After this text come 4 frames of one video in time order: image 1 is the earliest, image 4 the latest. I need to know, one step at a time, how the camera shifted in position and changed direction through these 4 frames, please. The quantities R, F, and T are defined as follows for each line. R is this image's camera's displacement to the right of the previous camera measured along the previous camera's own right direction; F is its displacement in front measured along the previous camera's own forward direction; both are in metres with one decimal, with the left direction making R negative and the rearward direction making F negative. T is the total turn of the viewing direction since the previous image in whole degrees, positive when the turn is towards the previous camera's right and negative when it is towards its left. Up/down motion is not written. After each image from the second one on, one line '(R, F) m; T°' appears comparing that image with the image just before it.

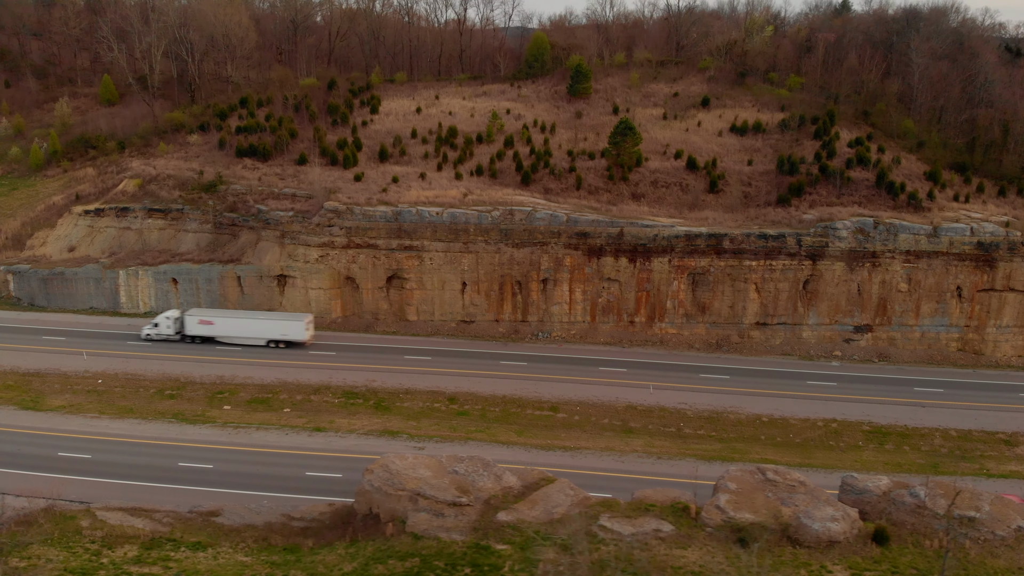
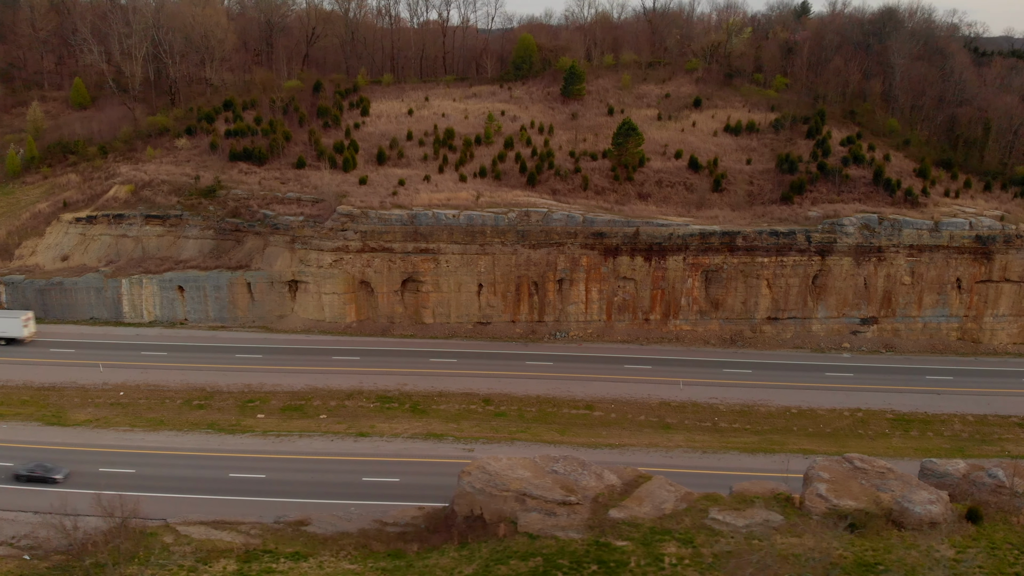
(-2.5, 0.0) m; +3°
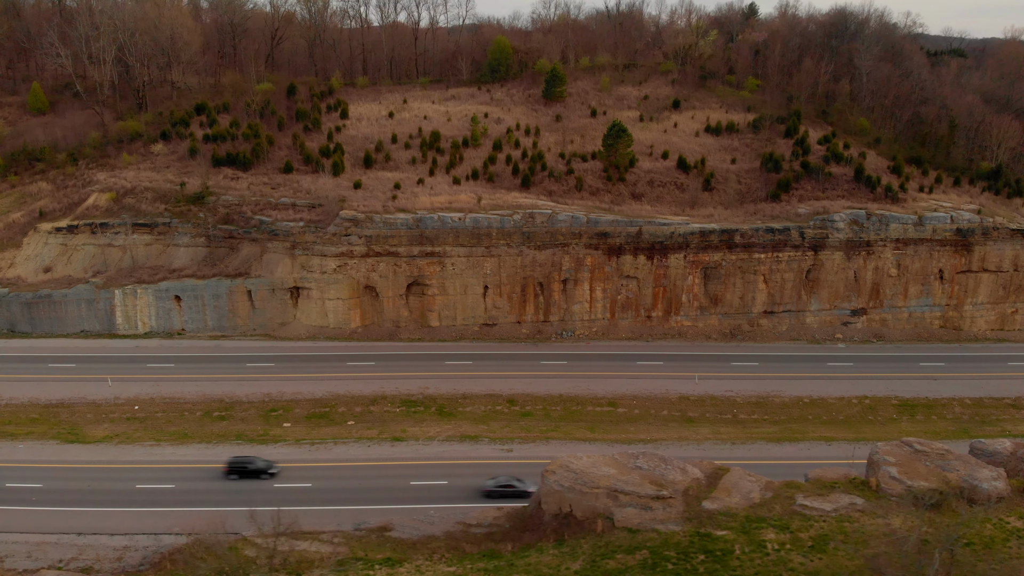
(-2.4, -0.1) m; +4°
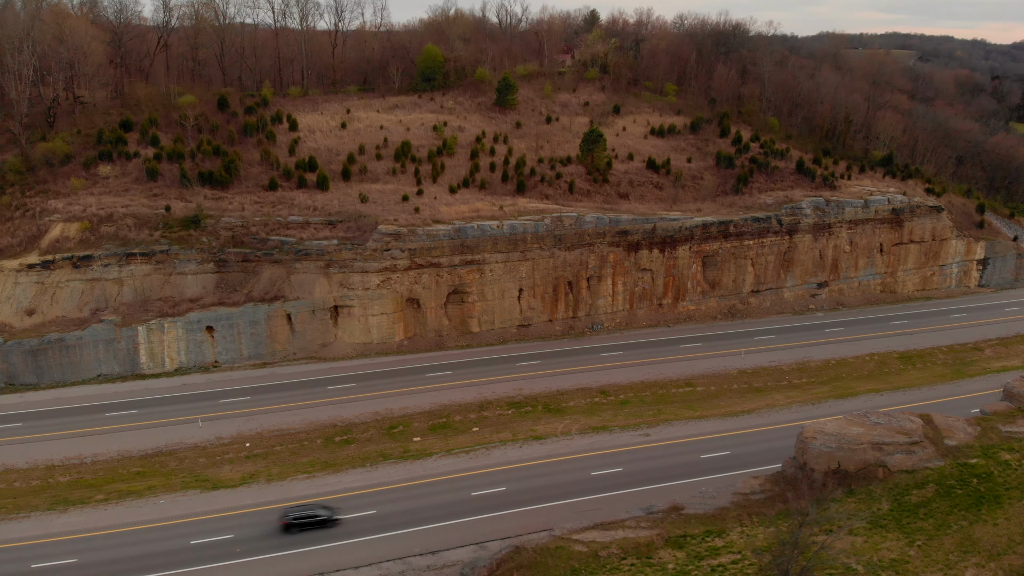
(-9.0, -0.4) m; +13°
